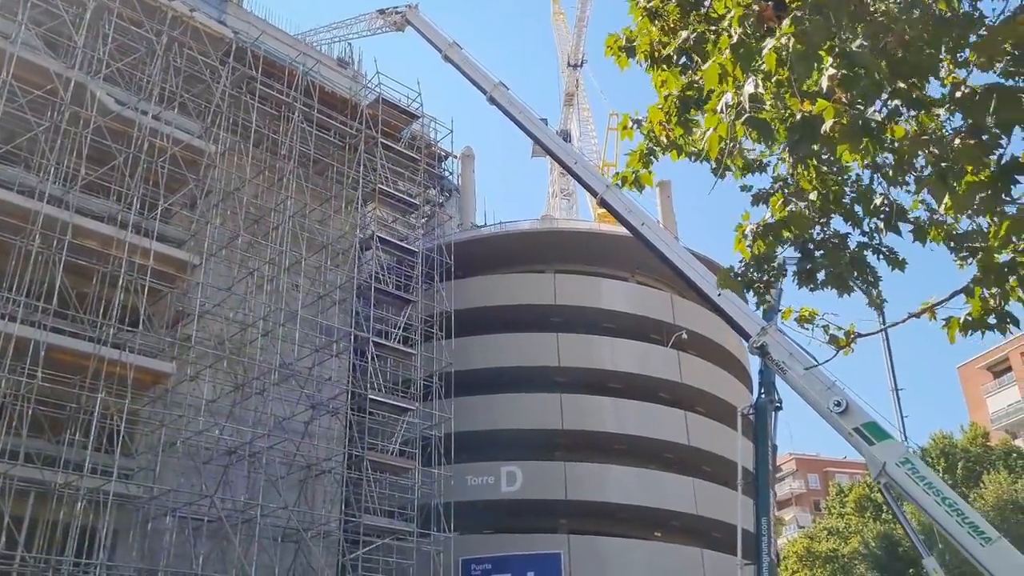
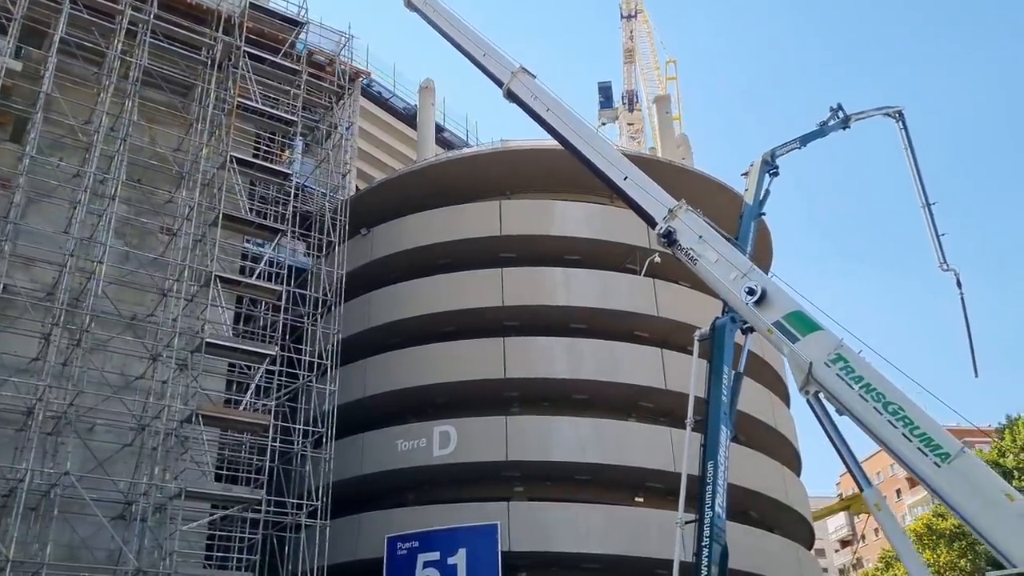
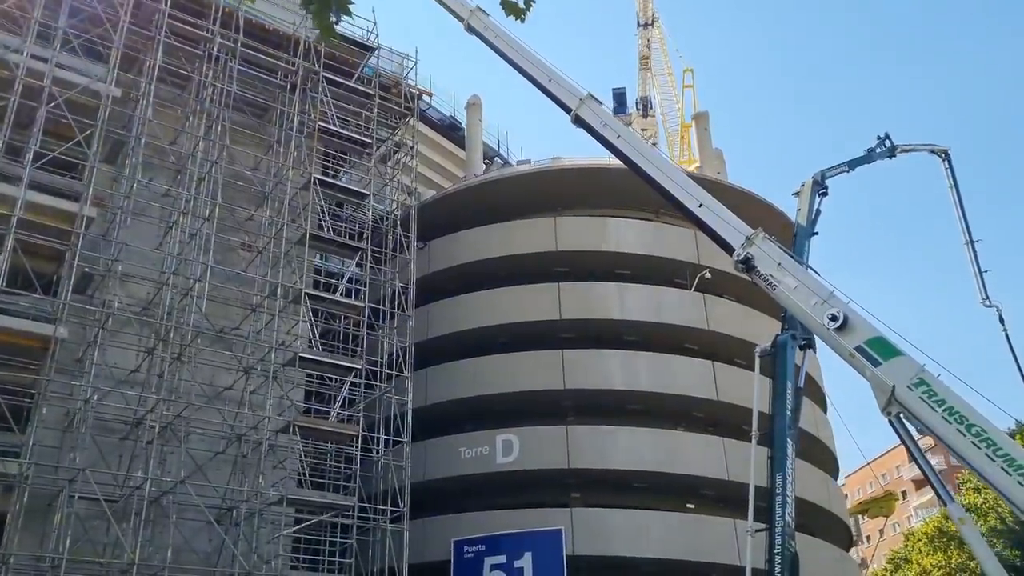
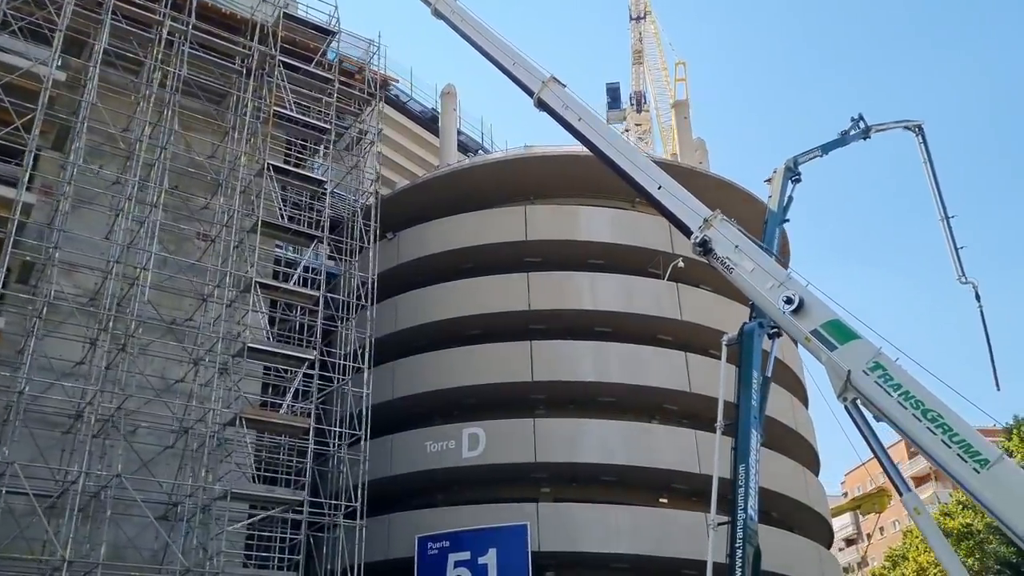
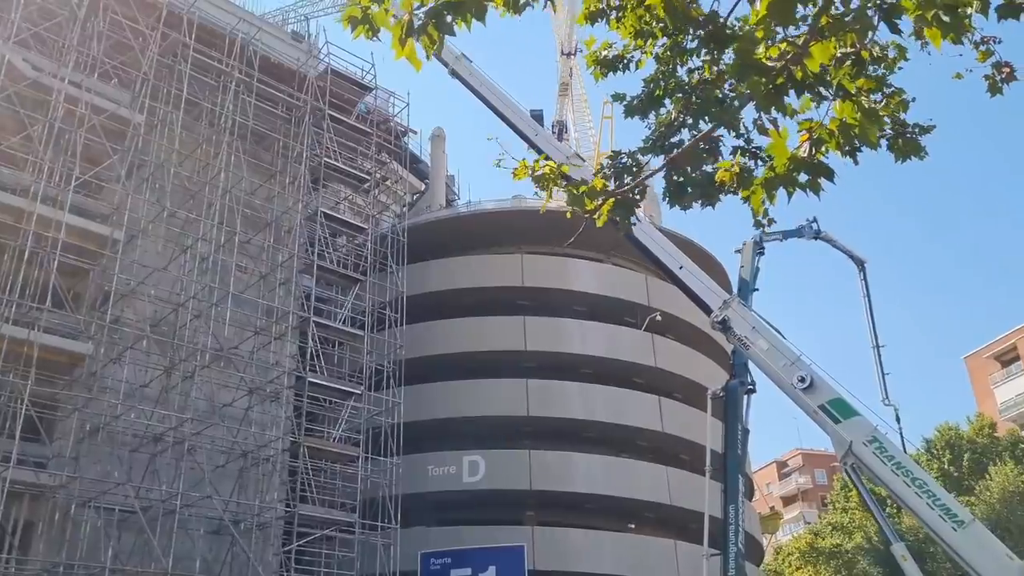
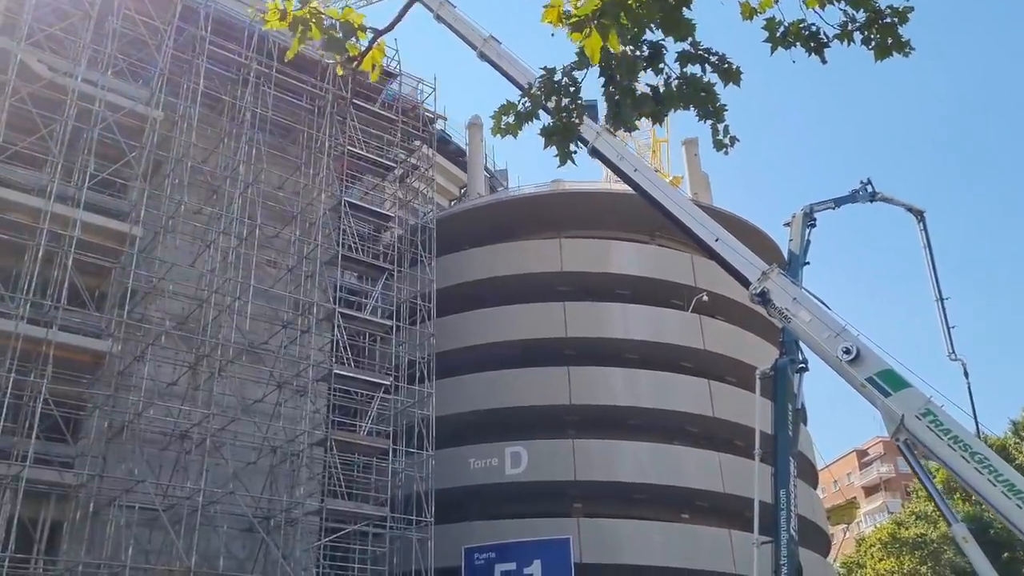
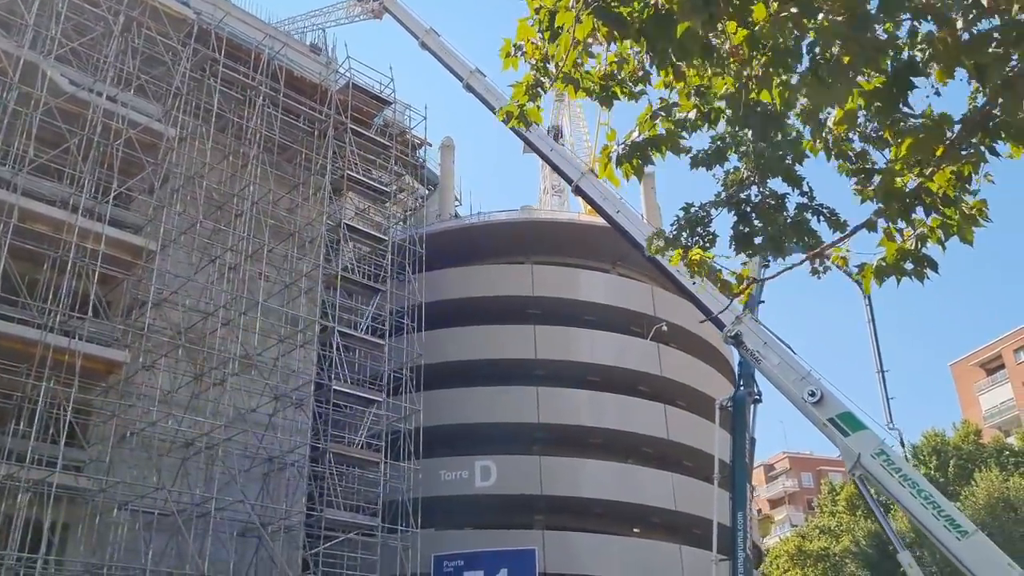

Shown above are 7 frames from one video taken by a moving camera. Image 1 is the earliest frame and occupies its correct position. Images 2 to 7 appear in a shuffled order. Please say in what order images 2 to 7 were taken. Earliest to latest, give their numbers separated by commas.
7, 5, 6, 3, 4, 2
